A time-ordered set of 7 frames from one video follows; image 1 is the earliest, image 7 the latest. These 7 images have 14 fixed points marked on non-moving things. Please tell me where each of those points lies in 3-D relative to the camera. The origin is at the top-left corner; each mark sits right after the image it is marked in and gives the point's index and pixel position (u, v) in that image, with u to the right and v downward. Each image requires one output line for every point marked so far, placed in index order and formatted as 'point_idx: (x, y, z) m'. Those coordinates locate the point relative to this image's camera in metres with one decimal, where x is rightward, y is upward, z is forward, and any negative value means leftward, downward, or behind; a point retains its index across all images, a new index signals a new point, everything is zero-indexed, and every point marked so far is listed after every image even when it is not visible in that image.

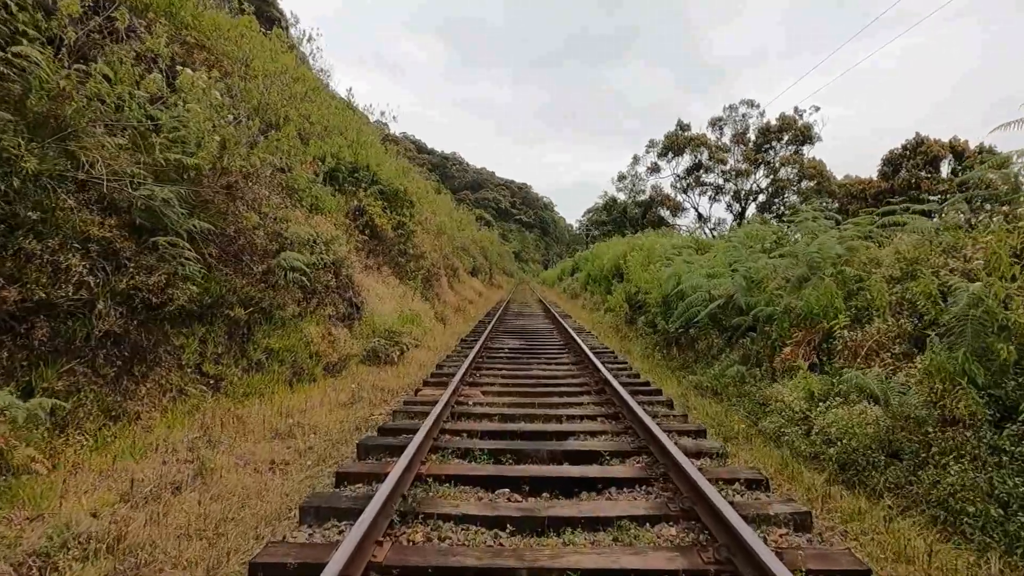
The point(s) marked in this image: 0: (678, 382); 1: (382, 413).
0: (+1.7, -1.0, +6.8) m
1: (-1.1, -1.1, +5.8) m
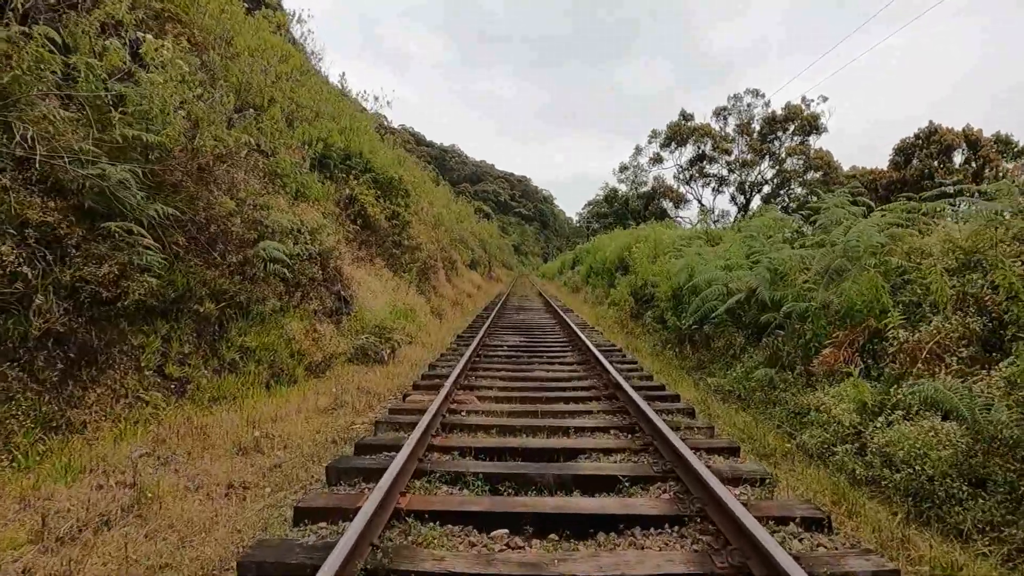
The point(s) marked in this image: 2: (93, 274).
0: (+1.7, -0.9, +6.2) m
1: (-1.2, -1.0, +5.1) m
2: (-3.1, +0.1, +4.9) m
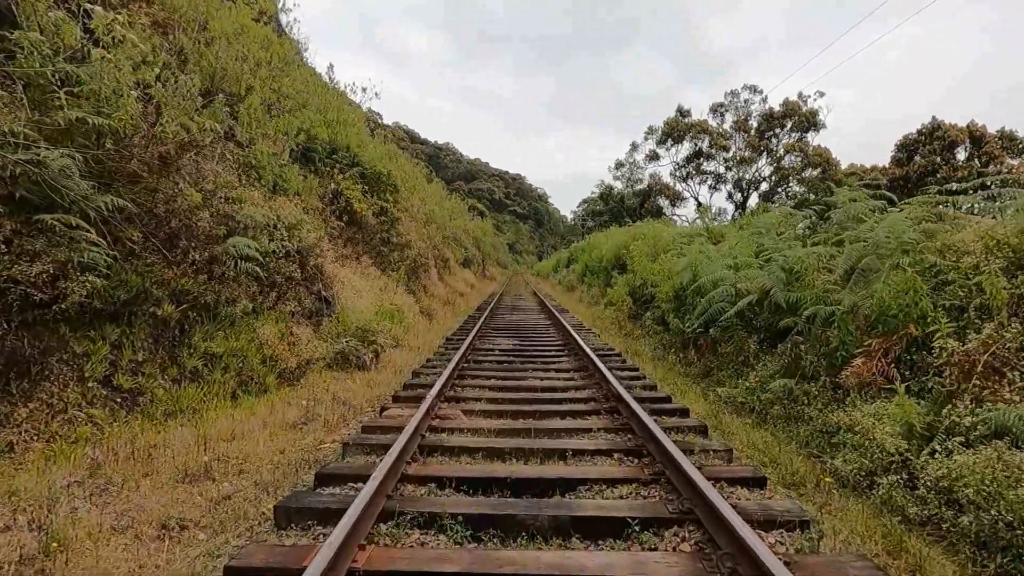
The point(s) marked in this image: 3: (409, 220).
0: (+1.6, -0.9, +5.6) m
1: (-1.2, -1.0, +4.5) m
2: (-3.2, +0.1, +4.3) m
3: (-2.6, +1.7, +16.8) m
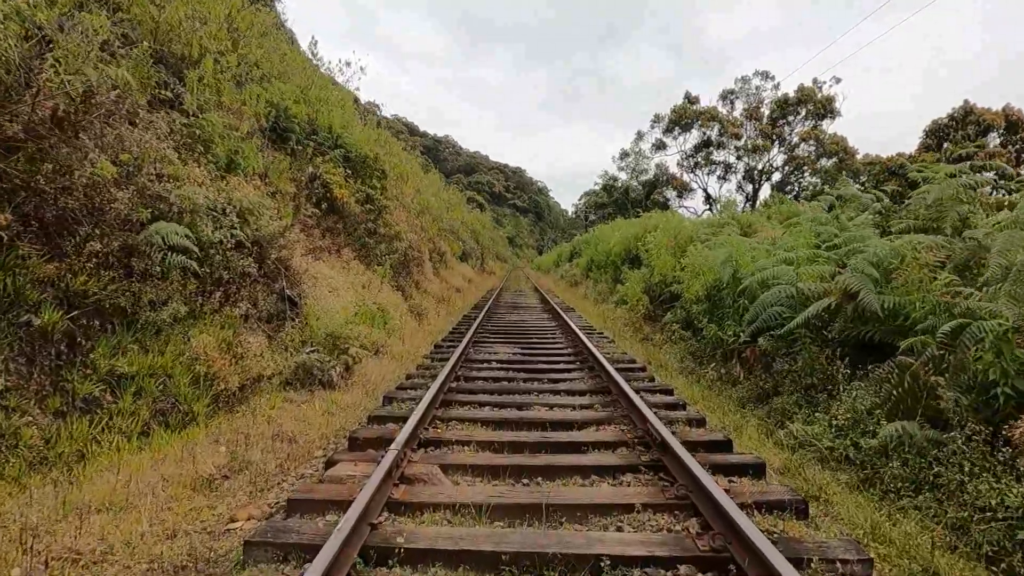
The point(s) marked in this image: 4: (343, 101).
0: (+1.6, -0.9, +4.2) m
1: (-1.2, -1.1, +3.1) m
2: (-3.2, +0.1, +2.8) m
3: (-2.6, +1.8, +15.3) m
4: (-3.8, +4.3, +15.1) m
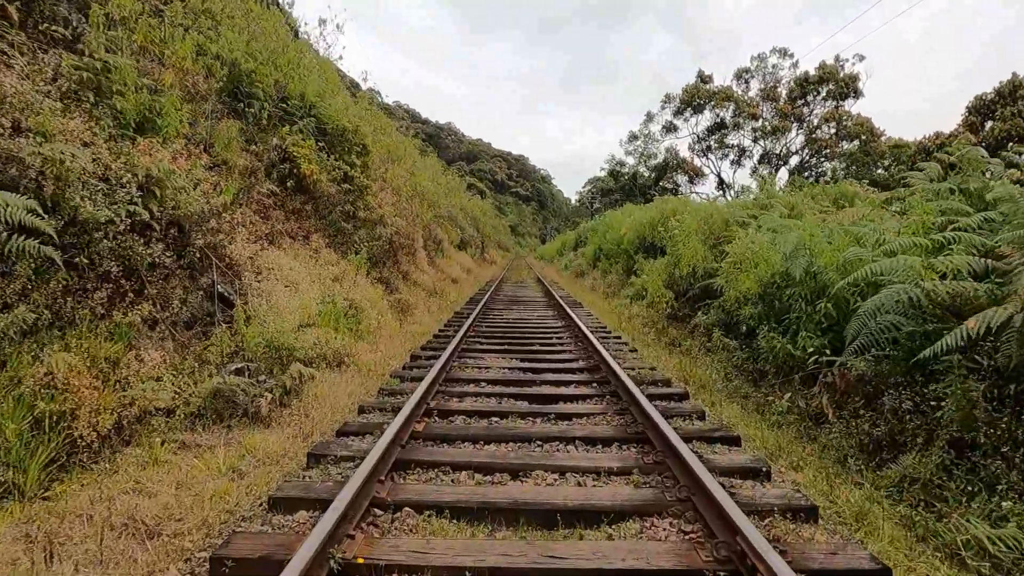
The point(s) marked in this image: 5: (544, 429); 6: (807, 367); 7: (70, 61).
0: (+1.6, -1.0, +2.6) m
1: (-1.3, -1.1, +1.5) m
2: (-3.2, 0.0, +1.2) m
3: (-2.6, +2.0, +13.6) m
4: (-3.8, +4.4, +13.3) m
5: (+0.2, -0.8, +3.8) m
6: (+2.0, -0.5, +4.5) m
7: (-3.5, +1.8, +5.2) m
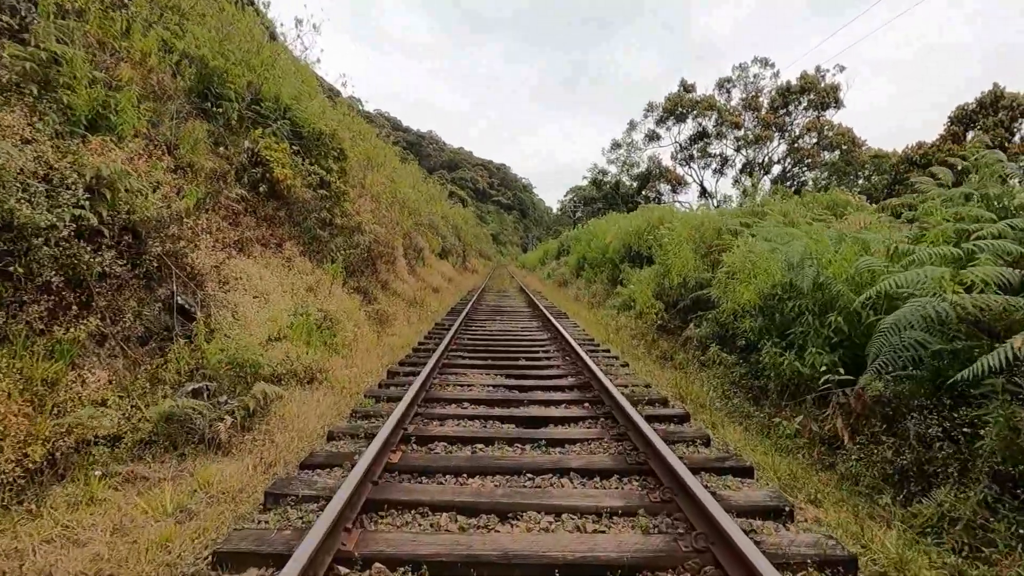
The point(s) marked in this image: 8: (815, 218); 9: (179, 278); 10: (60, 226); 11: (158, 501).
0: (+1.6, -1.0, +2.2) m
1: (-1.3, -1.1, +1.0) m
2: (-3.2, 0.0, +0.7) m
3: (-3.0, +1.8, +13.2) m
4: (-4.2, +4.3, +12.9) m
5: (+0.1, -0.9, +3.4) m
6: (+1.9, -0.6, +4.1) m
7: (-3.6, +1.7, +4.8) m
8: (+3.2, +0.8, +6.9) m
9: (-2.8, +0.1, +5.4) m
10: (-2.9, +0.4, +4.2) m
11: (-1.7, -1.0, +3.1) m
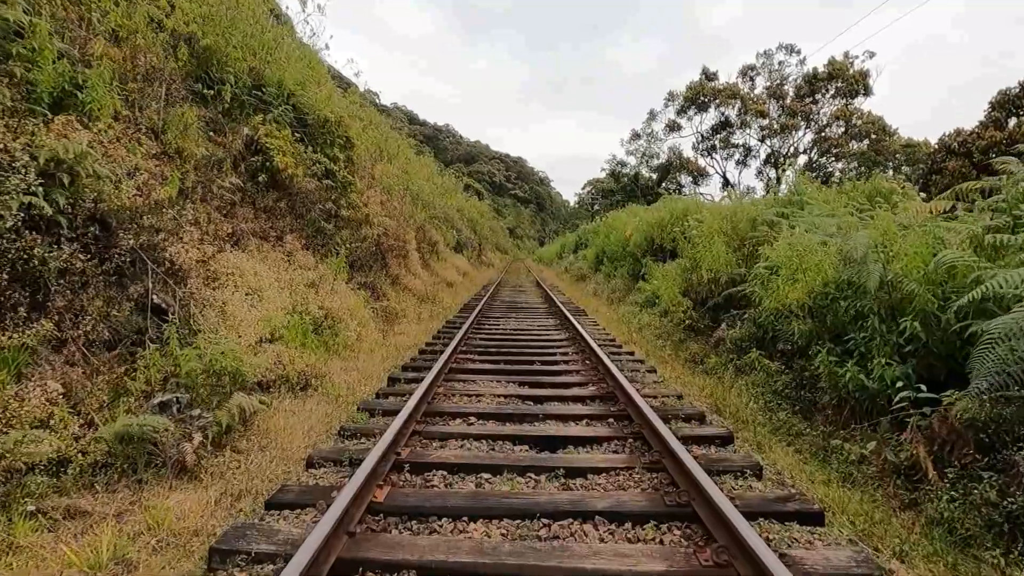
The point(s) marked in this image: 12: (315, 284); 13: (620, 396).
0: (+1.6, -1.0, +1.6) m
1: (-1.3, -1.2, +0.5) m
2: (-3.2, 0.0, +0.2) m
3: (-2.7, +1.9, +12.6) m
4: (-3.9, +4.3, +12.3) m
5: (+0.2, -0.9, +2.8) m
6: (+2.0, -0.6, +3.5) m
7: (-3.5, +1.7, +4.2) m
8: (+3.4, +0.8, +6.2) m
9: (-2.7, +0.1, +4.9) m
10: (-2.8, +0.4, +3.6) m
11: (-1.6, -1.0, +2.6) m
12: (-2.4, +0.1, +8.0) m
13: (+0.7, -0.8, +4.6) m
